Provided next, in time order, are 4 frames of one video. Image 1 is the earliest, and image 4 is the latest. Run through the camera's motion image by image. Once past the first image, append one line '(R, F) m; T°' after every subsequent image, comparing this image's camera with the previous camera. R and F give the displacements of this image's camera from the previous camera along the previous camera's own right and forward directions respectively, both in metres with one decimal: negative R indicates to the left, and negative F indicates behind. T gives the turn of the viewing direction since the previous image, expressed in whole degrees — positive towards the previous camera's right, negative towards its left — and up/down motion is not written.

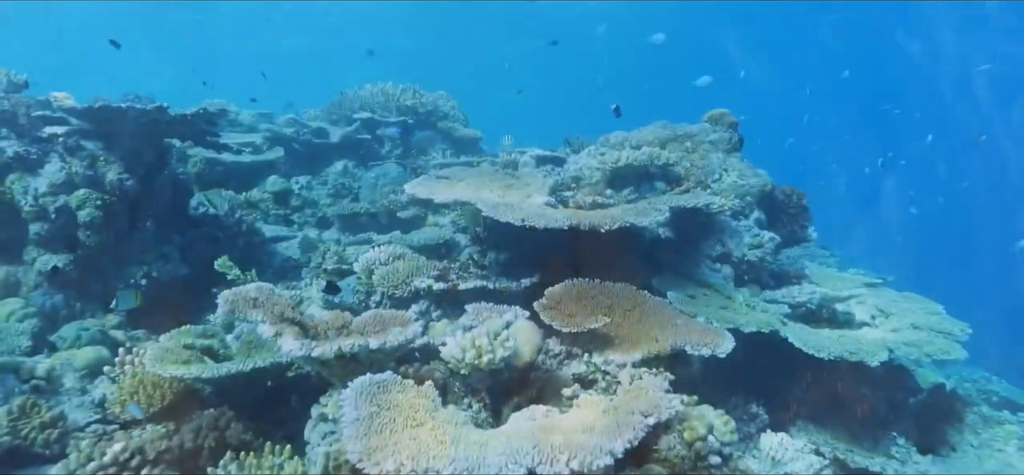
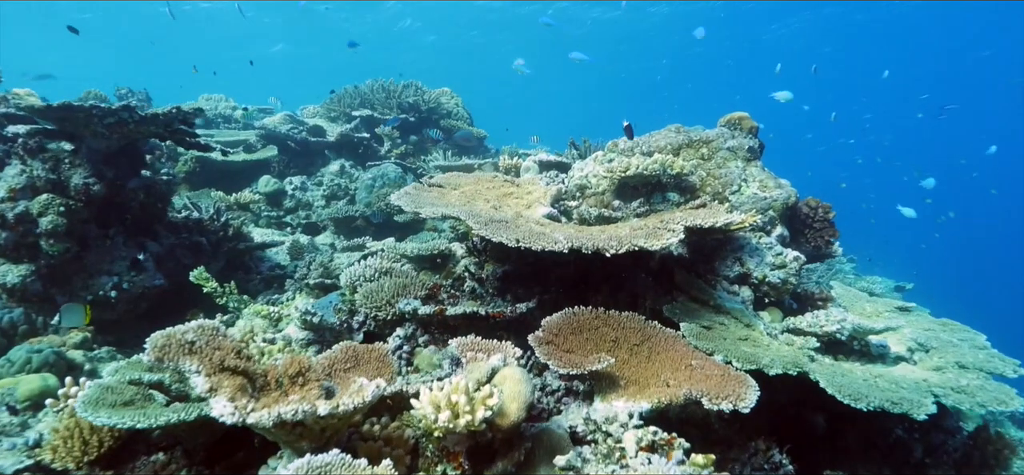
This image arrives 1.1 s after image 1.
(+0.1, +0.6) m; -1°
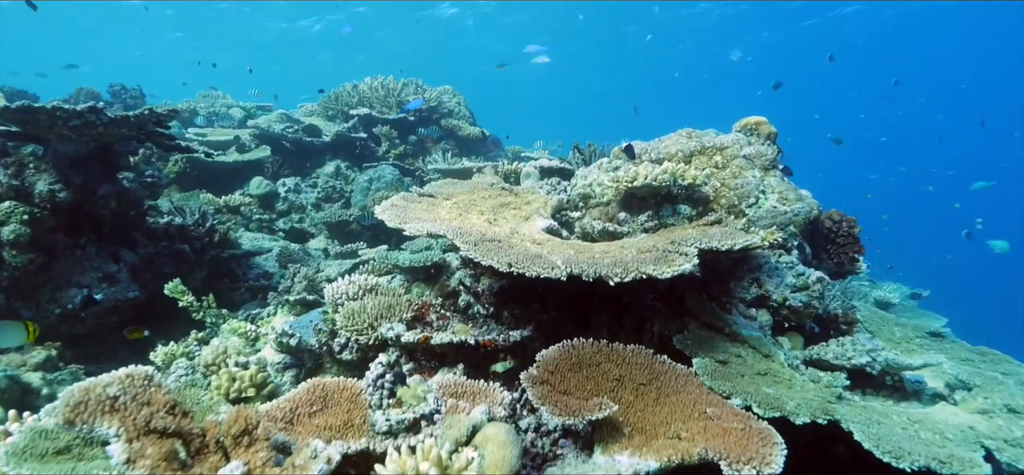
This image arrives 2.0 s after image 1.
(+0.1, +0.5) m; -1°
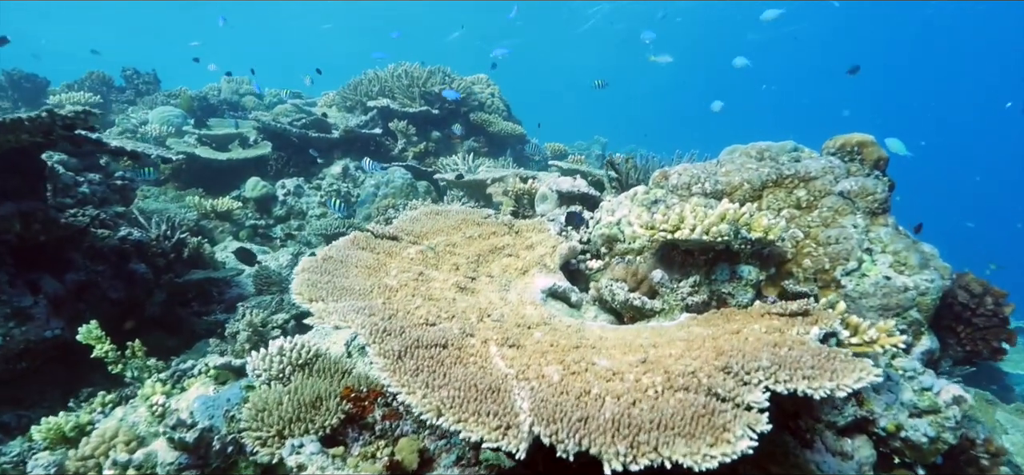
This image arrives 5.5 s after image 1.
(+0.5, +1.6) m; -6°
